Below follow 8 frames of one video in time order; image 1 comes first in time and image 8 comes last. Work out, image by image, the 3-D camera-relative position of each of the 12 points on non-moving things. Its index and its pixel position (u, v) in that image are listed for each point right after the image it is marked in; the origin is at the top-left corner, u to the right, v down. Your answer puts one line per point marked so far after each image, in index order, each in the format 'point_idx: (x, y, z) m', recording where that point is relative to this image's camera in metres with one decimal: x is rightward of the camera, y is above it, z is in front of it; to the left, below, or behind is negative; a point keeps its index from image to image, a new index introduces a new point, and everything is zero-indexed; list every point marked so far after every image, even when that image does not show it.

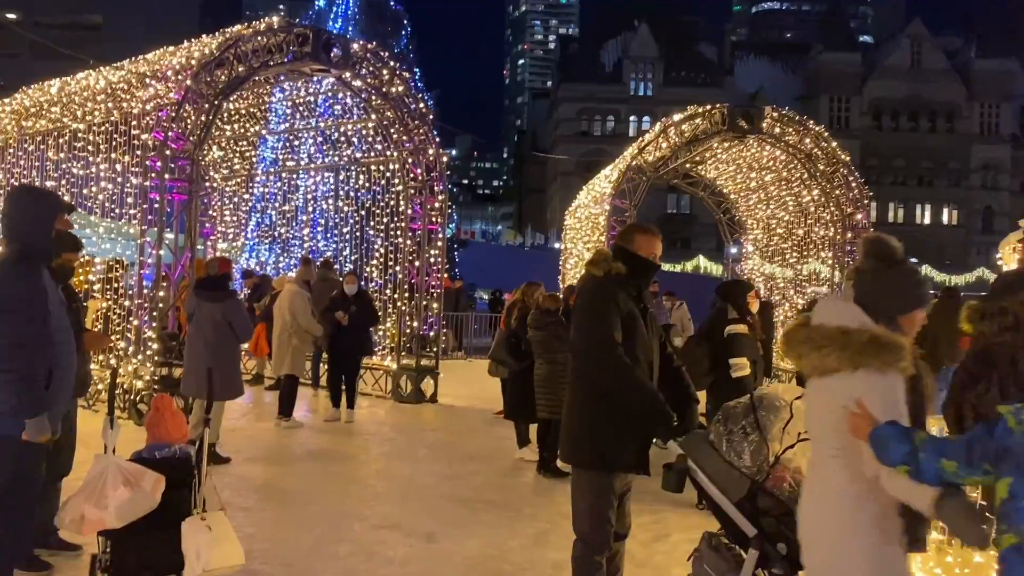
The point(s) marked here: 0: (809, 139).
0: (+4.7, +2.3, +13.8) m
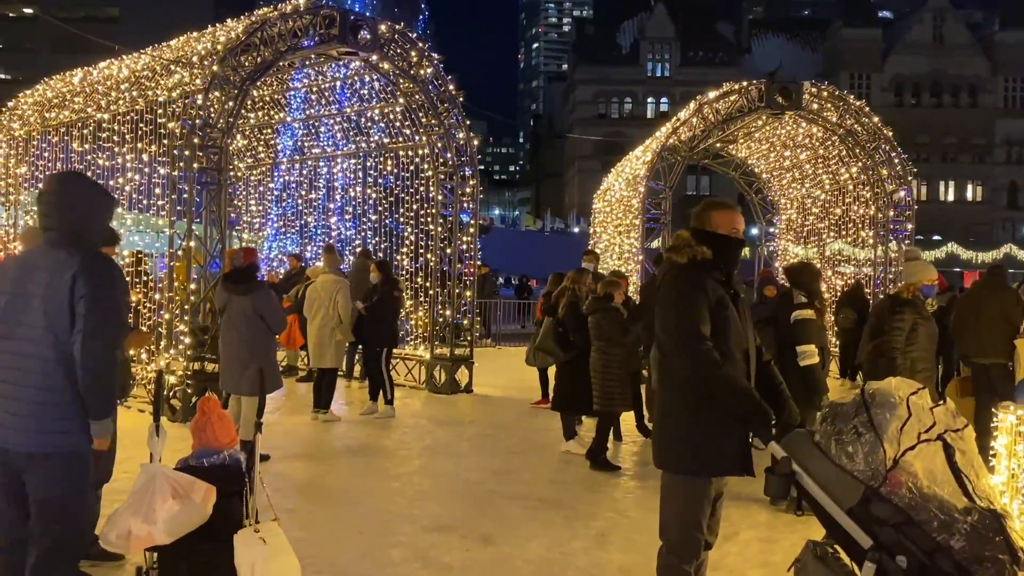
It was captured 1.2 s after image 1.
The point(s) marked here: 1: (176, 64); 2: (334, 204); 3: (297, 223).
0: (+5.1, +2.6, +13.4) m
1: (-3.6, +2.4, +9.5) m
2: (-2.9, +1.4, +14.3) m
3: (-3.7, +1.1, +14.7) m
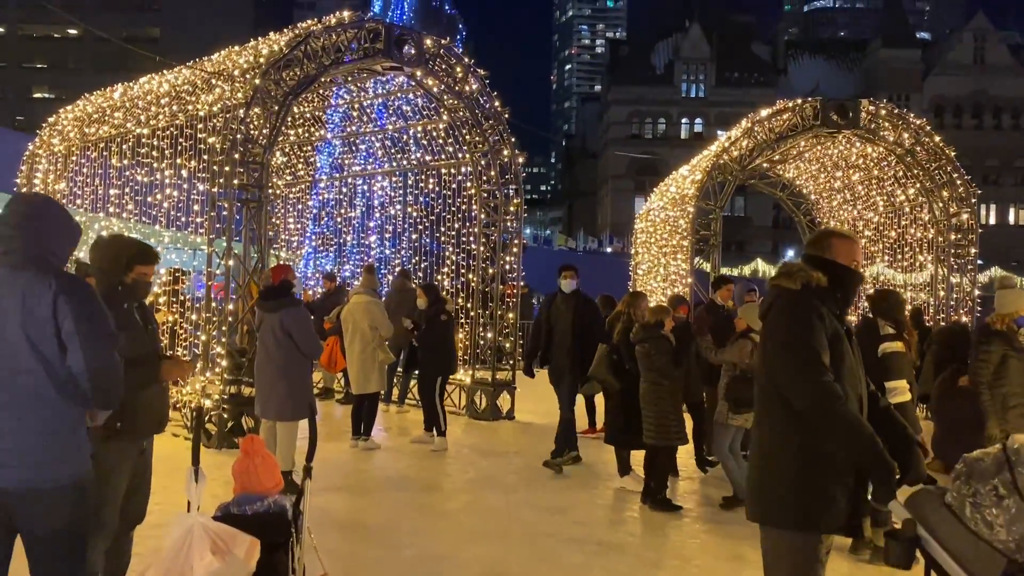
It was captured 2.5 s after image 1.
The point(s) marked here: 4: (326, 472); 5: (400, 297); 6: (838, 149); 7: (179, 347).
0: (+5.8, +2.2, +12.8) m
1: (-3.1, +2.2, +9.3) m
2: (-2.2, +1.0, +14.0) m
3: (-3.0, +0.8, +14.4) m
4: (-1.6, -1.6, +7.7) m
5: (-1.4, -0.1, +11.2) m
6: (+5.4, +2.3, +14.7) m
7: (-3.7, -0.7, +9.8) m
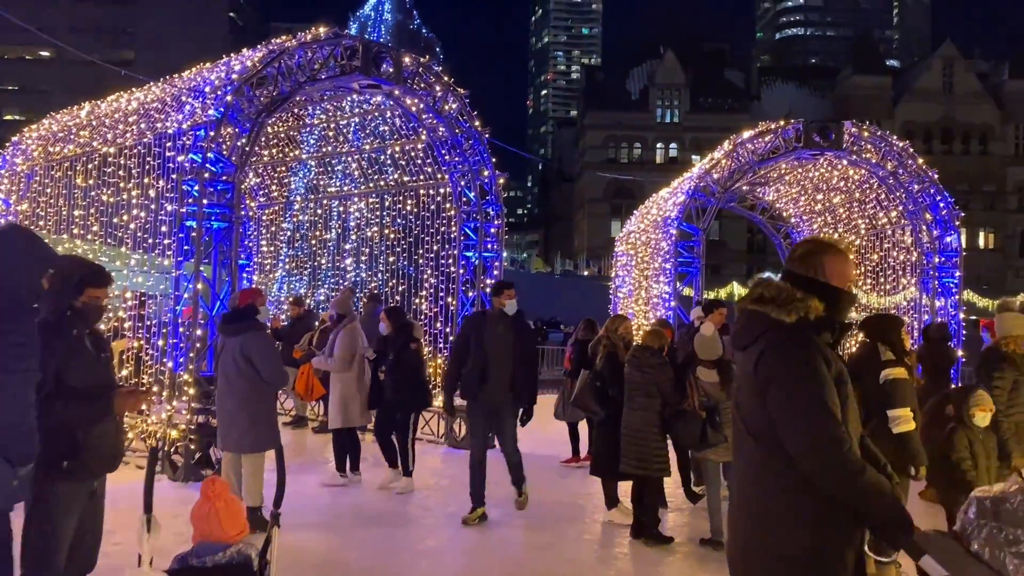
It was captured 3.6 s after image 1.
0: (+5.5, +1.9, +12.8) m
1: (-3.3, +2.0, +9.0) m
2: (-2.6, +0.7, +13.6) m
3: (-3.4, +0.4, +14.1) m
4: (-1.8, -1.8, +7.3) m
5: (-1.7, -0.4, +10.8) m
6: (+5.1, +1.9, +14.6) m
7: (-3.9, -0.9, +9.3) m
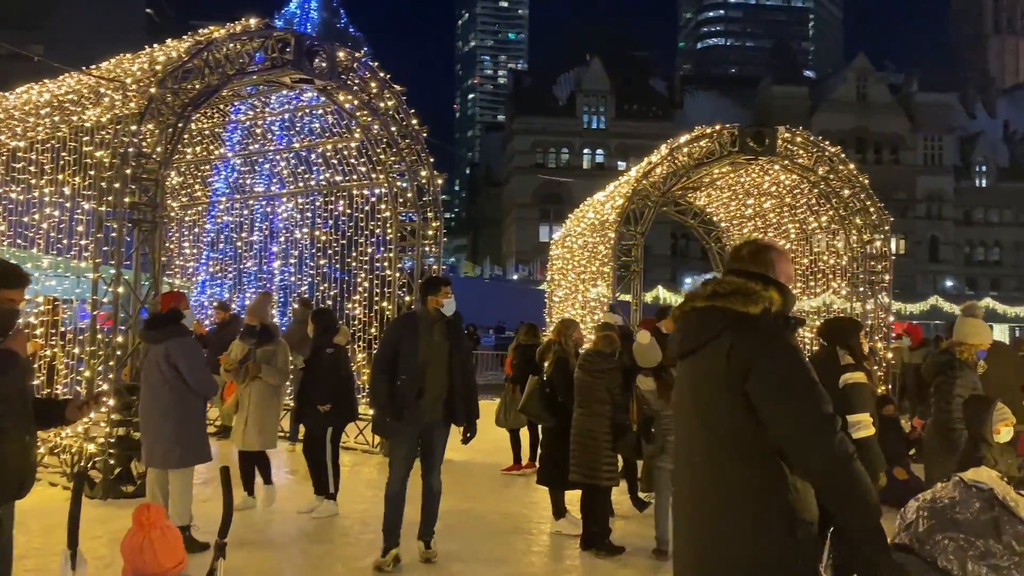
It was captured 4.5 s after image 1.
0: (+4.6, +1.9, +12.9) m
1: (-3.9, +1.9, +8.4) m
2: (-3.5, +0.6, +13.1) m
3: (-4.4, +0.3, +13.5) m
4: (-2.2, -1.8, +6.9) m
5: (-2.4, -0.5, +10.4) m
6: (+4.0, +1.9, +14.8) m
7: (-4.5, -1.0, +8.7) m
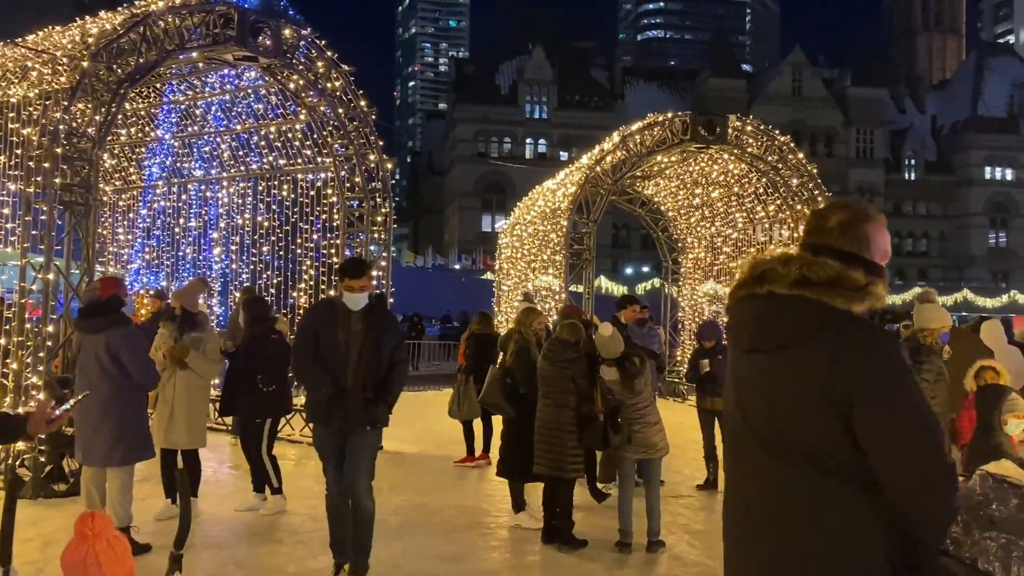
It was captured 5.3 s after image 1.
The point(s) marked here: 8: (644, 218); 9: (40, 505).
0: (+3.8, +2.0, +13.0) m
1: (-4.3, +2.0, +7.9) m
2: (-4.2, +0.8, +12.6) m
3: (-5.1, +0.5, +13.0) m
4: (-2.5, -1.7, +6.5) m
5: (-2.9, -0.3, +10.0) m
6: (+3.2, +2.1, +14.8) m
7: (-4.9, -0.8, +8.2) m
8: (+2.8, +1.5, +18.5) m
9: (-3.7, -1.7, +6.9) m
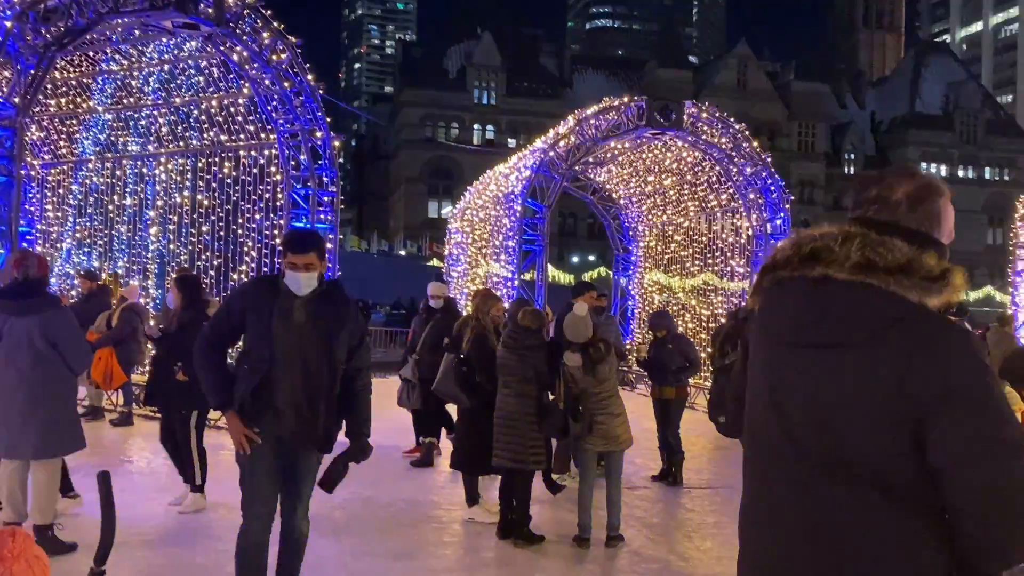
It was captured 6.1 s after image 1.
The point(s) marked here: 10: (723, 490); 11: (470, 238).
0: (+3.1, +2.2, +12.9) m
1: (-4.7, +2.2, +7.3) m
2: (-4.9, +1.0, +12.1) m
3: (-5.8, +0.8, +12.3) m
4: (-2.9, -1.6, +6.1) m
5: (-3.5, -0.1, +9.5) m
6: (+2.4, +2.2, +14.6) m
7: (-5.3, -0.6, +7.6) m
8: (+1.7, +1.7, +18.3) m
9: (-4.1, -1.5, +6.4) m
10: (+2.0, -1.9, +8.2) m
11: (-0.8, +0.9, +15.4) m
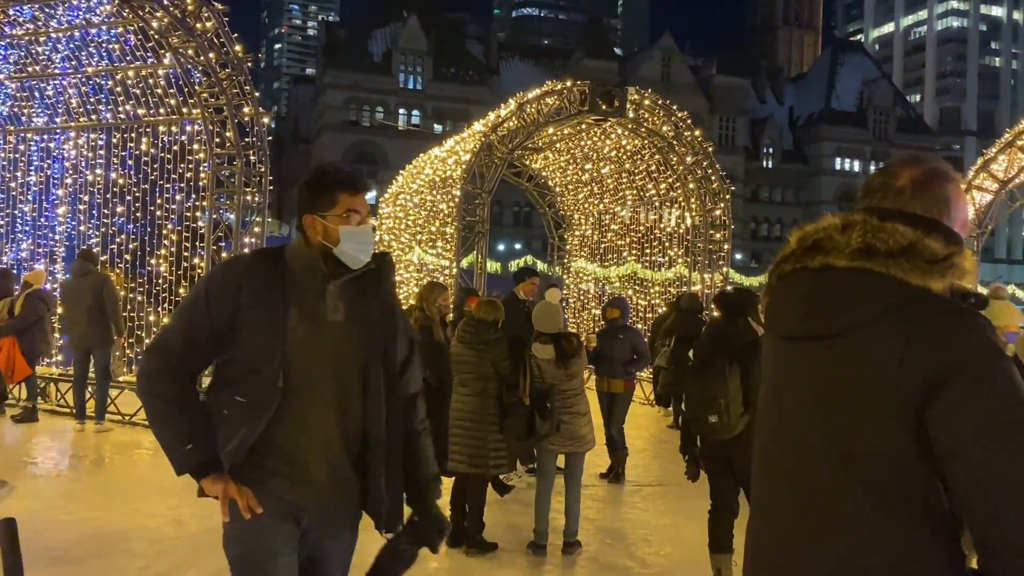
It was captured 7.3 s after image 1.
0: (+2.3, +2.3, +12.7) m
1: (-5.0, +2.4, +6.4) m
2: (-5.7, +1.2, +11.1) m
3: (-6.6, +1.0, +11.3) m
4: (-3.2, -1.5, +5.4) m
5: (-4.1, 0.0, +8.8) m
6: (+1.3, +2.4, +14.3) m
7: (-5.8, -0.5, +6.7) m
8: (+0.4, +1.9, +17.9) m
9: (-4.4, -1.4, +5.7) m
10: (+1.5, -1.8, +7.9) m
11: (-1.9, +1.1, +14.8) m
